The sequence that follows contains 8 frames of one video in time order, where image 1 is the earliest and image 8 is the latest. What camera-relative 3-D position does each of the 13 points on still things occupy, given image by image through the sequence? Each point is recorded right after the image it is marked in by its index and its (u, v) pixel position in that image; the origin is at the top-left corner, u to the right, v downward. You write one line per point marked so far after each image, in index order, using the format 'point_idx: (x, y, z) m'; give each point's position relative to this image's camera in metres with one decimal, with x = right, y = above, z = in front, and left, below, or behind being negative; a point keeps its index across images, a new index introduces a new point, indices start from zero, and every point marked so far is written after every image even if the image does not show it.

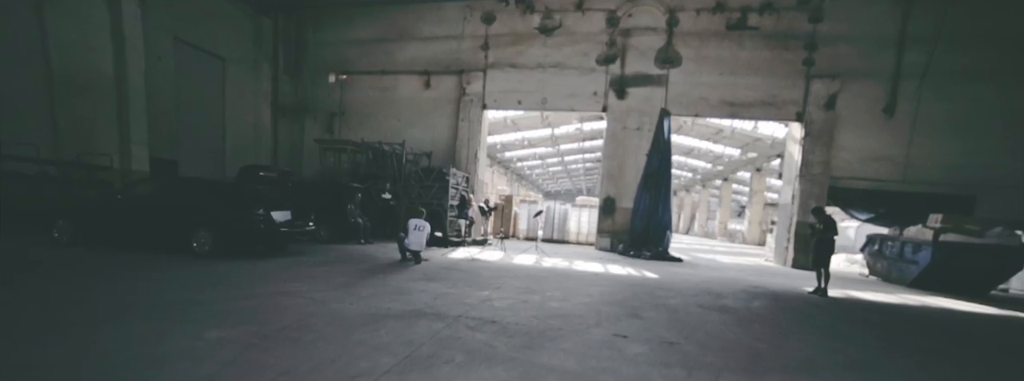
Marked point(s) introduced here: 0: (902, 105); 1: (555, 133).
0: (+9.4, +2.1, +9.2) m
1: (+2.0, +2.9, +18.4) m
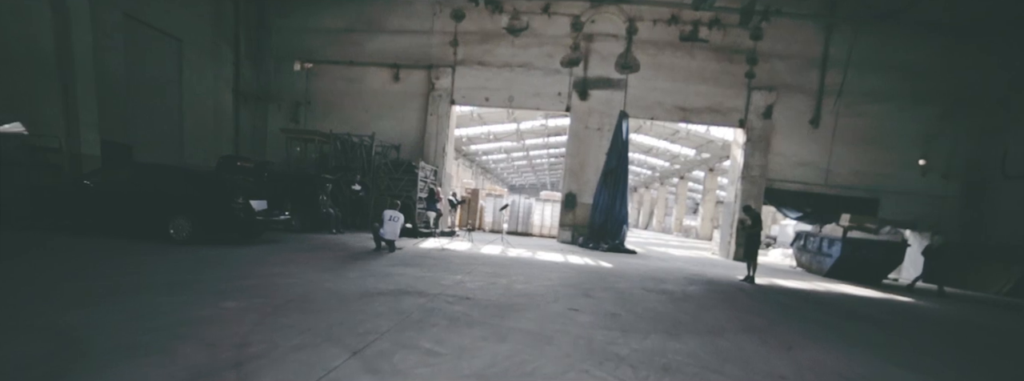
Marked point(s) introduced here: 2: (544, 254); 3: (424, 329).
0: (+8.6, +2.0, +10.5) m
1: (+0.4, +3.1, +19.0) m
2: (+0.6, -1.1, +7.0) m
3: (-0.5, -0.8, +2.4) m
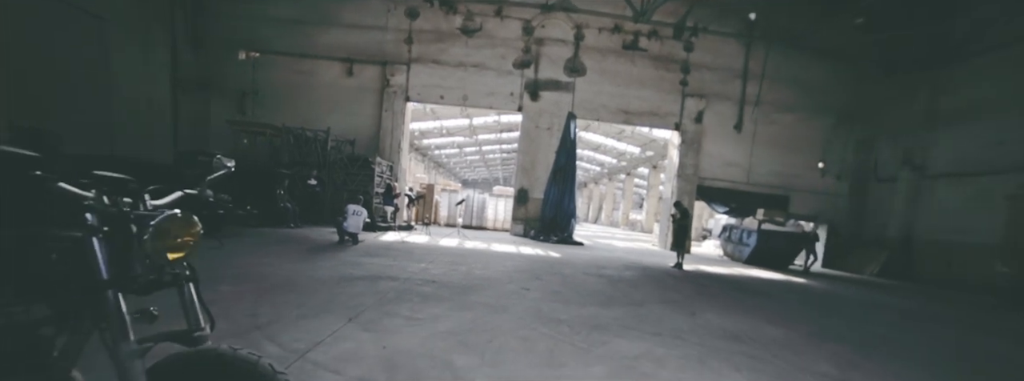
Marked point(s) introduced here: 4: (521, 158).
0: (+7.3, +2.1, +12.0) m
1: (-1.9, +3.4, +19.4) m
2: (-0.3, -1.1, +7.6) m
3: (-0.8, -0.8, +2.8) m
4: (+0.3, +1.0, +11.7) m
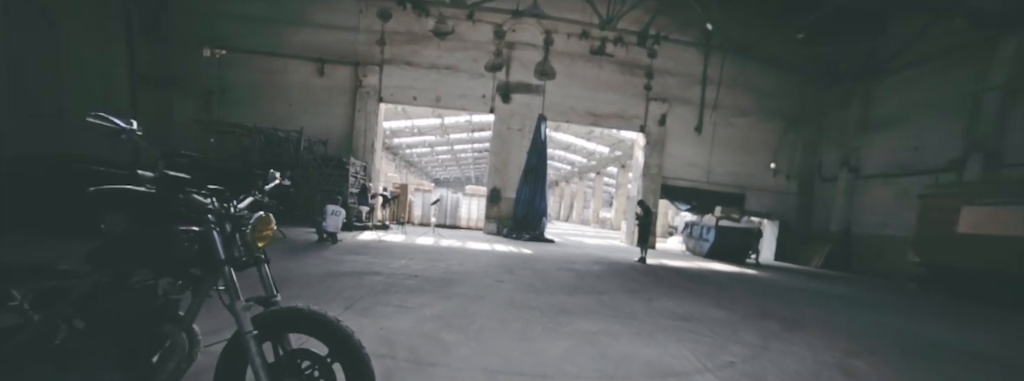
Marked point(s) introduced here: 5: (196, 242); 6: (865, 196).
0: (+6.4, +2.1, +12.9) m
1: (-3.3, +3.4, +19.5) m
2: (-0.8, -1.1, +7.9) m
3: (-1.0, -0.8, +3.1) m
4: (-0.6, +1.0, +12.0) m
5: (-0.9, -0.2, +1.1) m
6: (+10.7, -0.2, +11.6) m
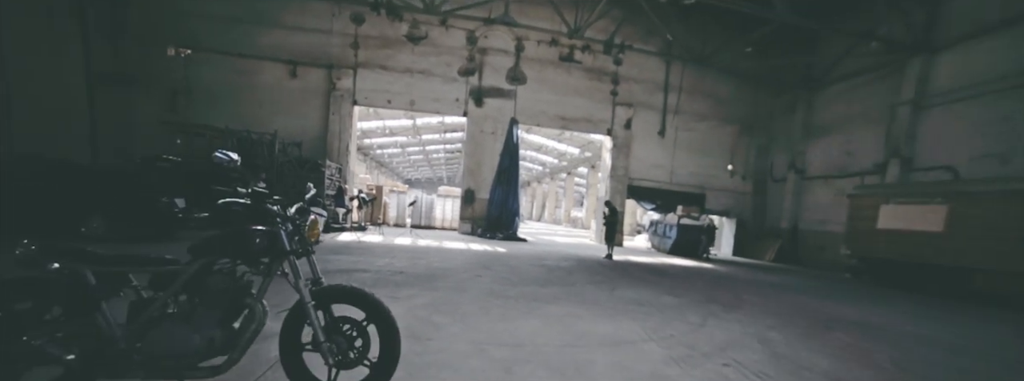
0: (+5.5, +2.1, +13.7) m
1: (-4.7, +3.3, +19.7) m
2: (-1.4, -1.1, +8.3) m
3: (-1.2, -0.9, +3.5) m
4: (-1.4, +0.9, +12.4) m
5: (-1.0, -0.2, +1.5) m
6: (+9.8, -0.1, +12.7) m
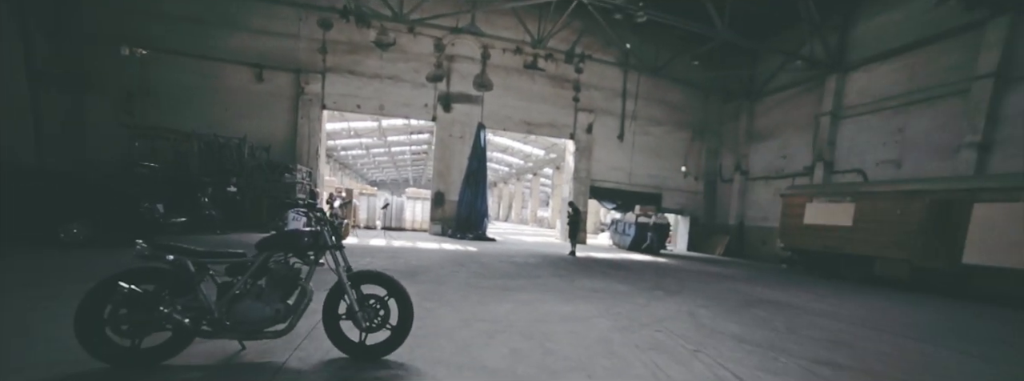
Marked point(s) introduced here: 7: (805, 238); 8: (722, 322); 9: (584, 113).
0: (+4.2, +2.1, +14.7) m
1: (-6.4, +3.2, +19.8) m
2: (-2.0, -1.2, +8.7) m
3: (-1.5, -0.9, +3.9) m
4: (-2.5, +0.9, +12.8) m
5: (-1.0, -0.2, +2.0) m
6: (+8.7, -0.1, +14.1) m
7: (+7.3, -1.2, +9.7) m
8: (+2.0, -1.2, +3.6) m
9: (+2.6, +2.8, +14.2) m
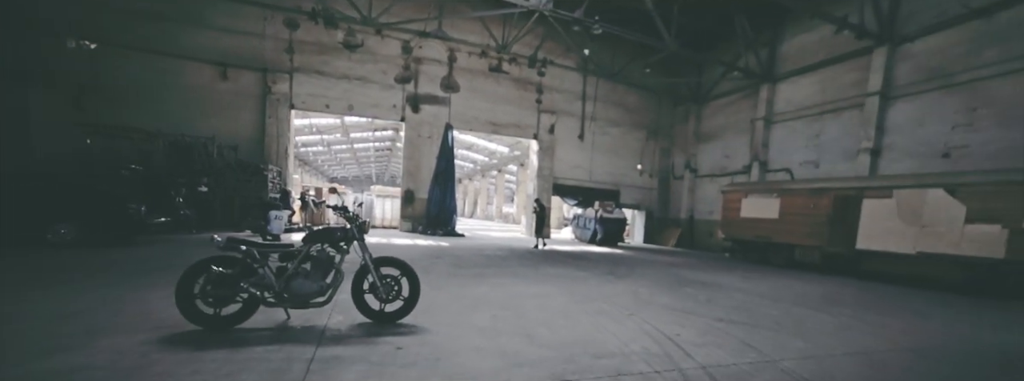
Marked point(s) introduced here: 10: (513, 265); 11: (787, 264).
0: (+2.9, +2.2, +15.7) m
1: (-8.2, +3.3, +19.7) m
2: (-2.8, -1.2, +9.2) m
3: (-1.8, -1.0, +4.5) m
4: (-3.6, +0.9, +13.2) m
5: (-1.2, -0.3, +2.6) m
6: (+7.4, 0.0, +15.6) m
7: (+6.5, -1.1, +11.0) m
8: (+1.7, -1.2, +4.5) m
9: (+1.3, +2.9, +15.1) m
10: (0.0, -1.2, +6.5) m
11: (+7.0, -1.9, +9.9) m
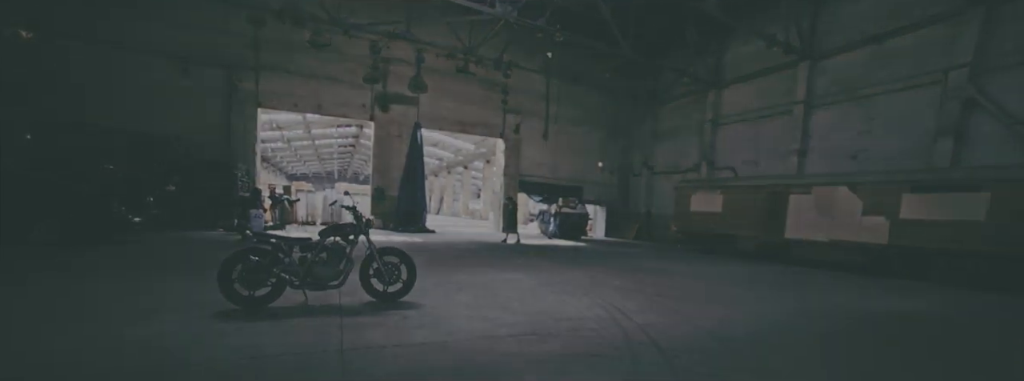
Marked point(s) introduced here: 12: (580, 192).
0: (+1.5, +2.4, +16.5) m
1: (-9.9, +3.4, +19.5) m
2: (-3.5, -1.1, +9.5) m
3: (-2.1, -1.0, +4.9) m
4: (-4.7, +1.0, +13.4) m
5: (-1.3, -0.3, +3.1) m
6: (+6.1, +0.1, +16.8) m
7: (+5.5, -1.0, +12.2) m
8: (+1.4, -1.2, +5.2) m
9: (0.0, +3.0, +15.7) m
10: (-0.5, -1.2, +7.1) m
11: (+6.2, -1.8, +11.1) m
12: (+2.9, -0.1, +17.2) m
